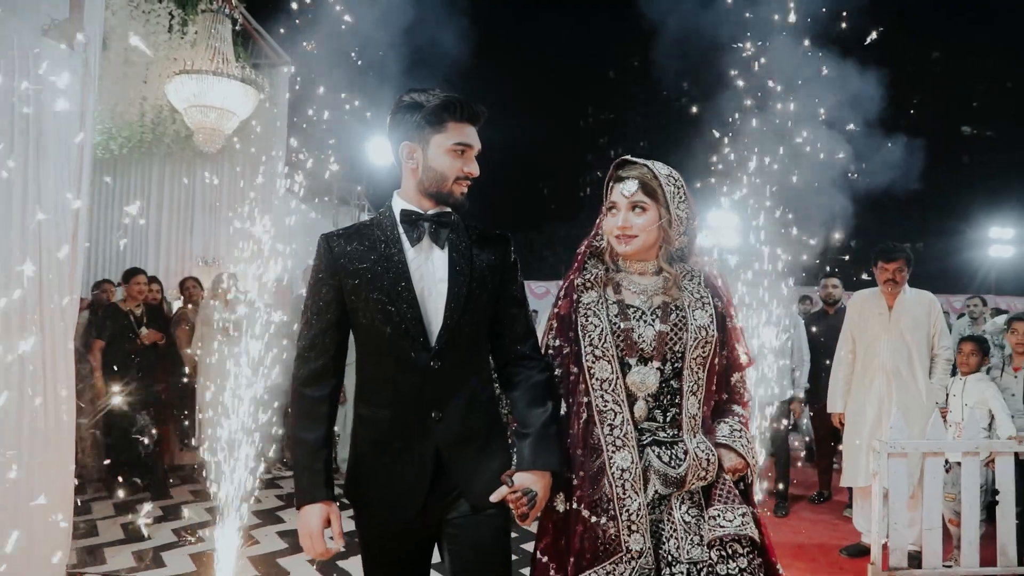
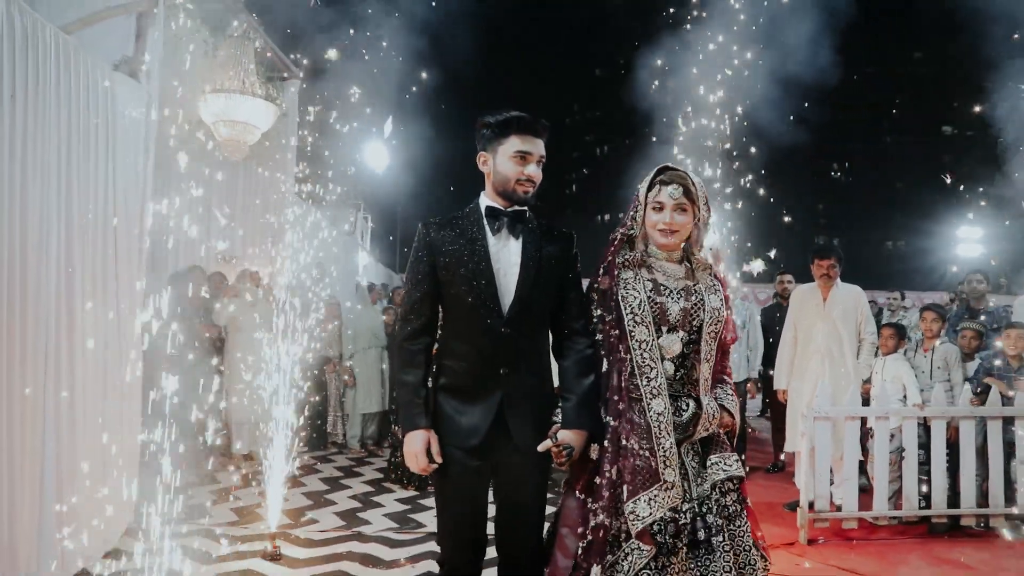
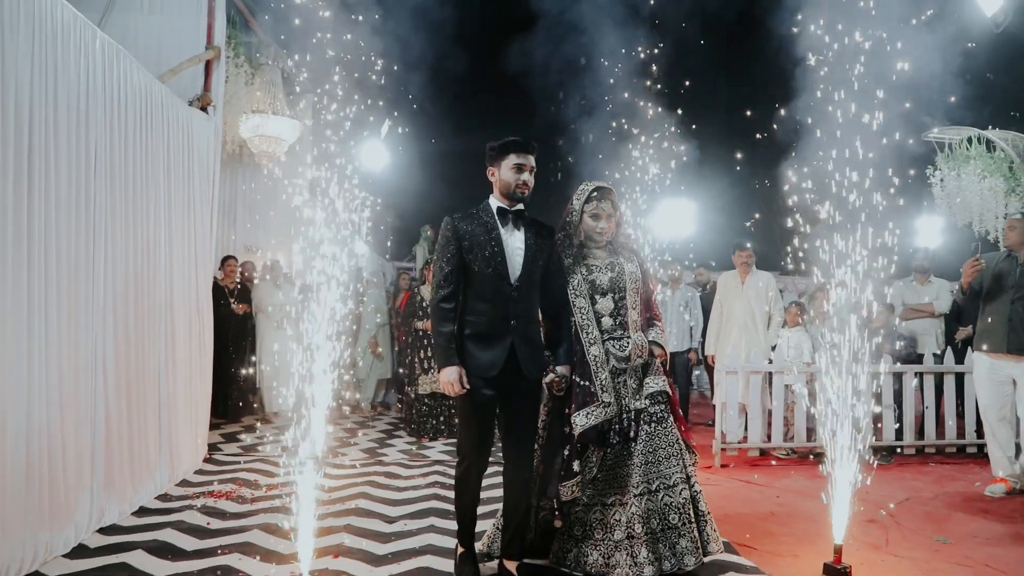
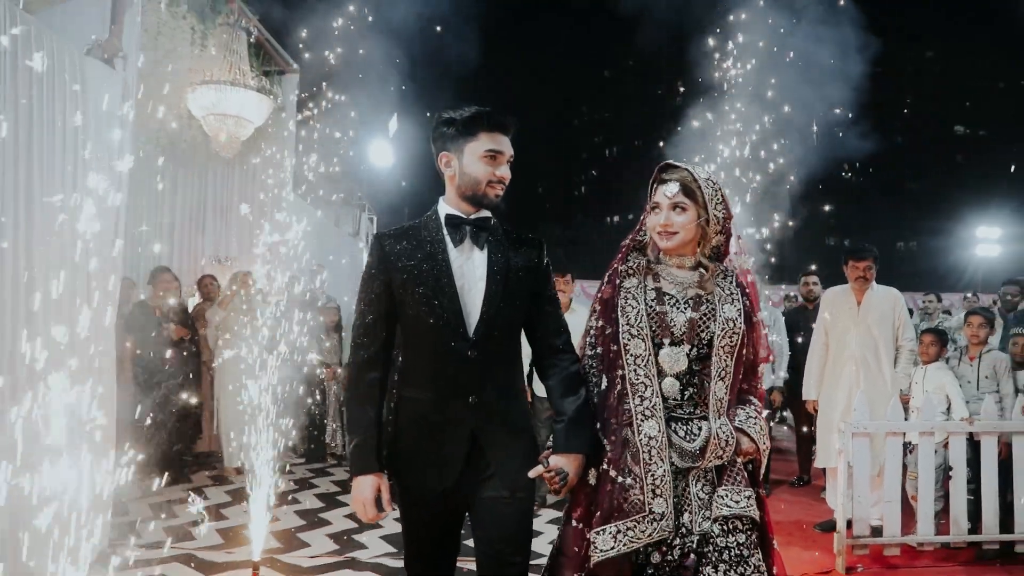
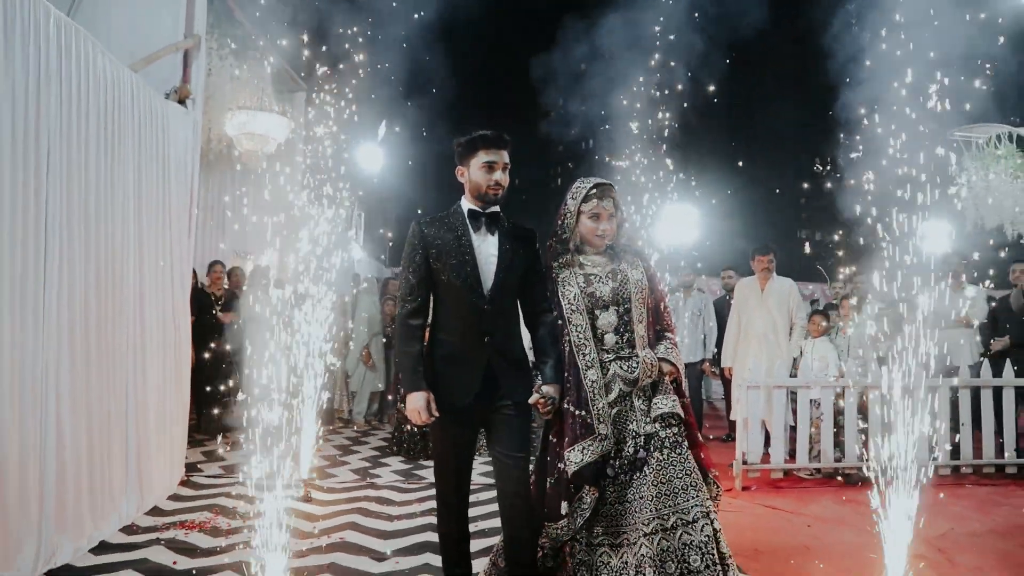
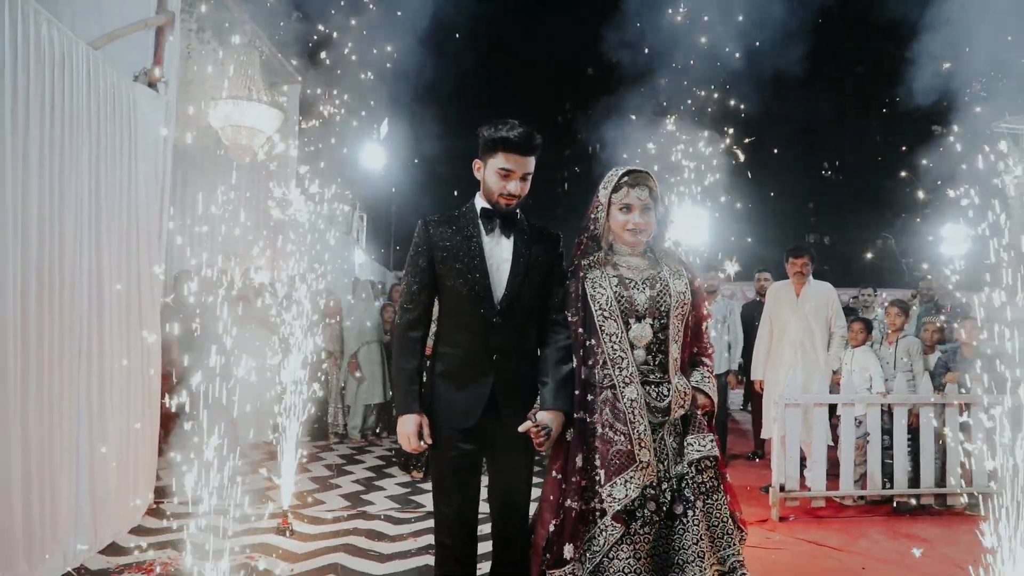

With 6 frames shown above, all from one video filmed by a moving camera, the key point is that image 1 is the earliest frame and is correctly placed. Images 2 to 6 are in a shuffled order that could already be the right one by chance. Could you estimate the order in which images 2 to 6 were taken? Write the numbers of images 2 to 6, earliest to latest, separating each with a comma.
4, 2, 6, 5, 3
